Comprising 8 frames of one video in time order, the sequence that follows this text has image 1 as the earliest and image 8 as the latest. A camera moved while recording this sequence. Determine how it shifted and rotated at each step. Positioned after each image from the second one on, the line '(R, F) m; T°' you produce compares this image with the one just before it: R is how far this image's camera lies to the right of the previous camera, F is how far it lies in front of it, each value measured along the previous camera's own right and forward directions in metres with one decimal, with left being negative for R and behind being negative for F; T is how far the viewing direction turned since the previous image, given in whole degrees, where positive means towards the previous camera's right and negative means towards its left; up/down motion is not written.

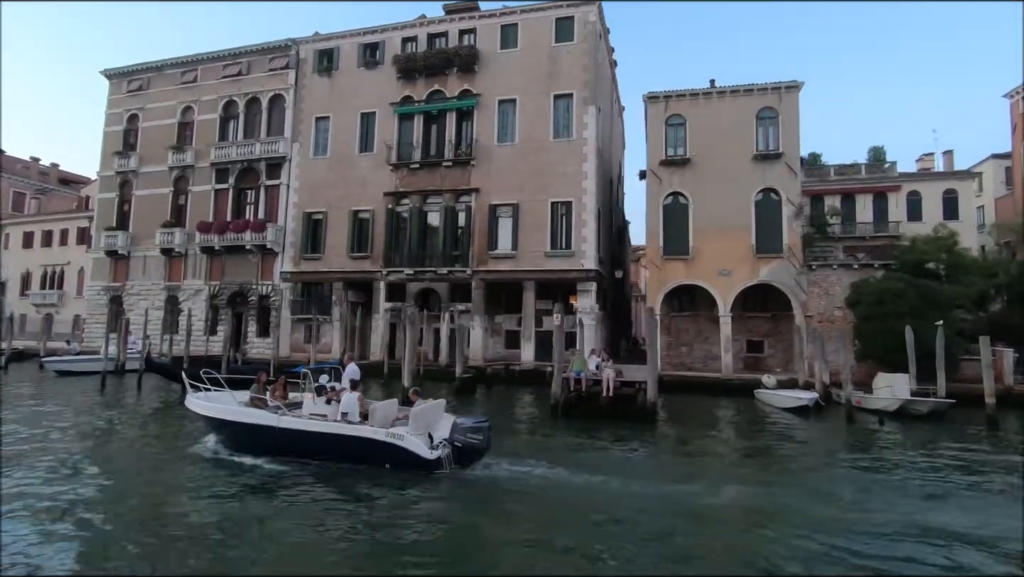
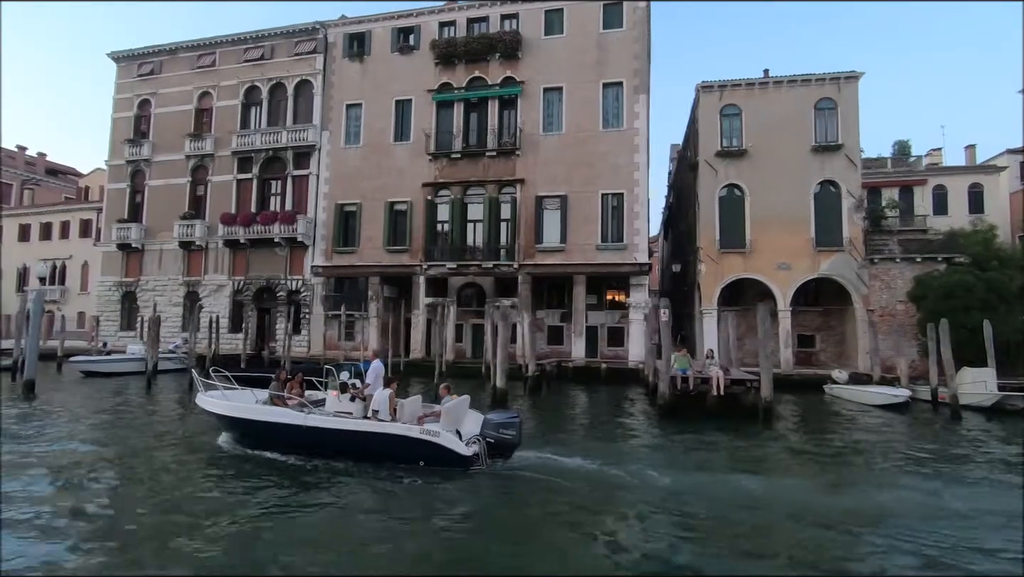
(-3.1, +0.9) m; +2°
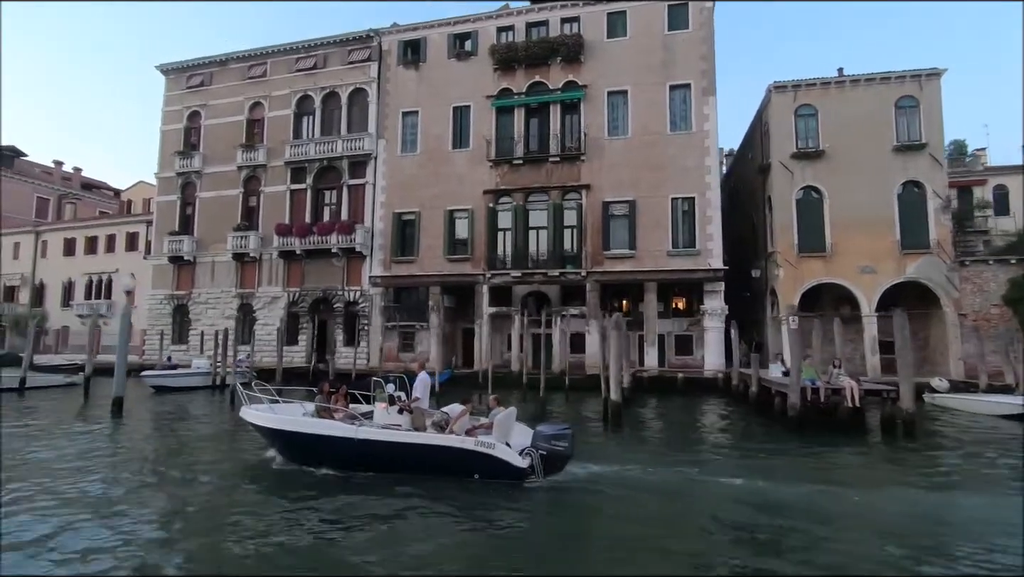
(-2.6, +0.6) m; -1°
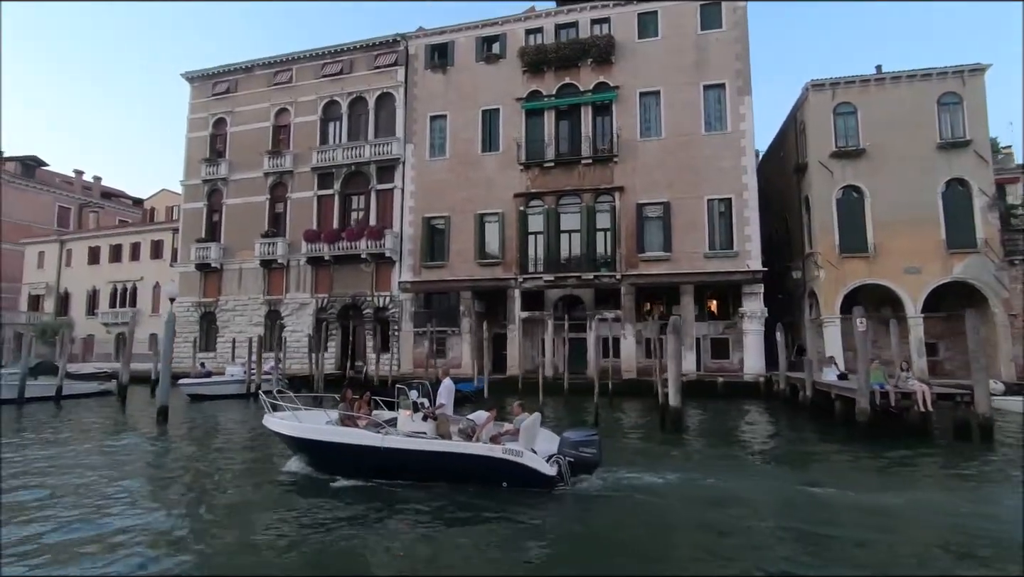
(-1.2, +0.3) m; -1°
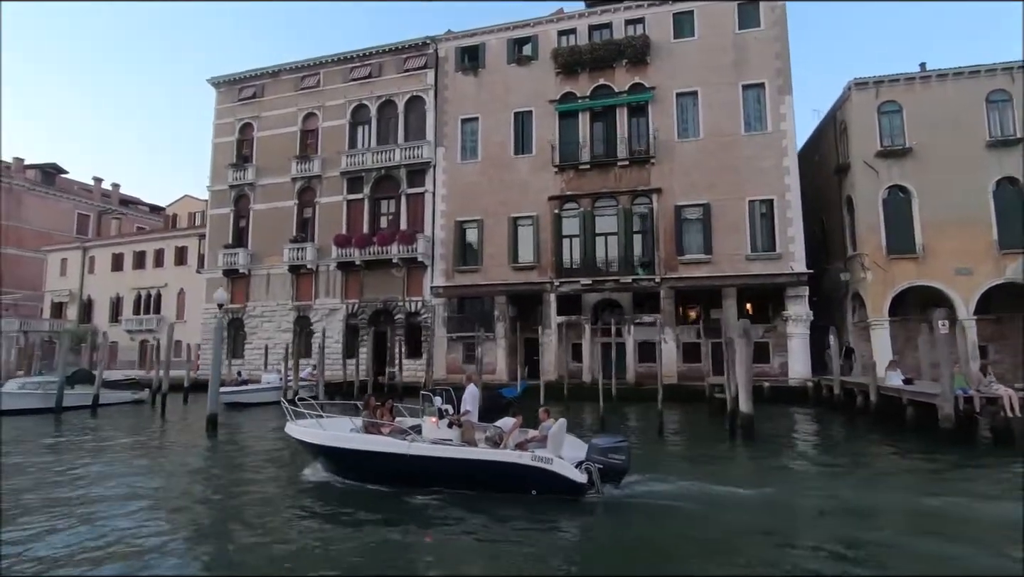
(-1.4, +0.4) m; 0°
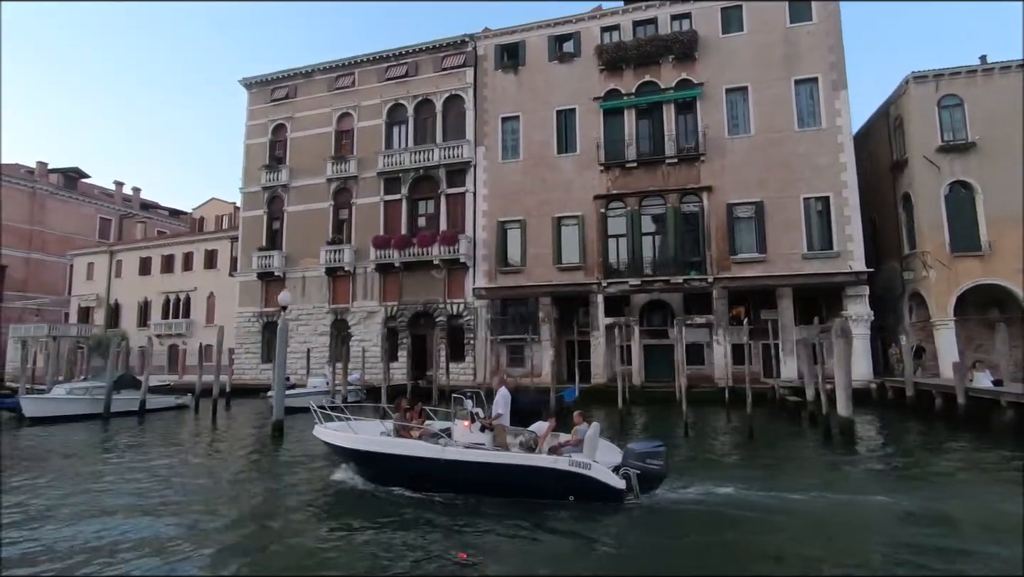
(-1.9, +0.5) m; 0°
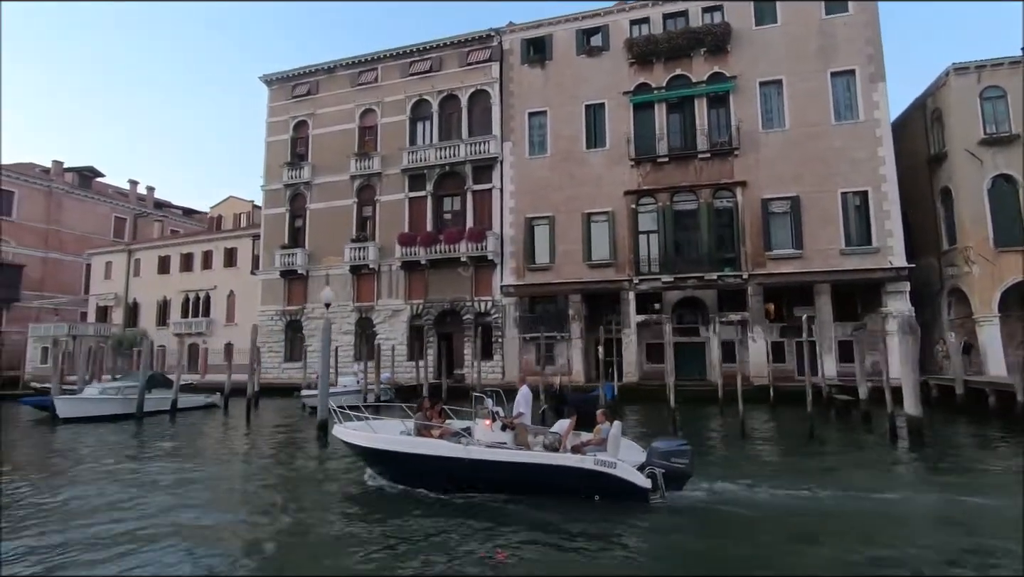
(-1.2, +0.3) m; 0°
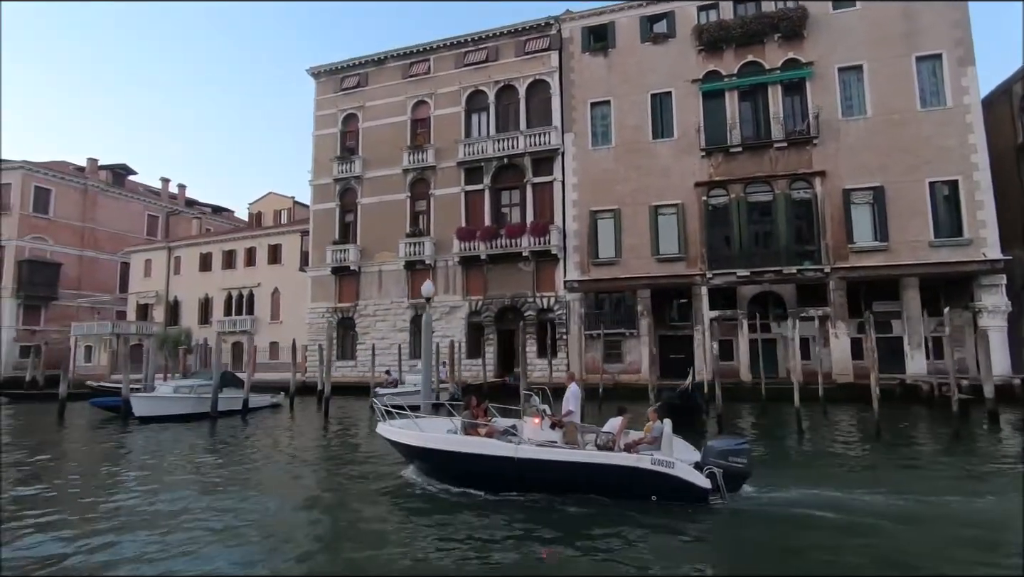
(-2.6, +0.7) m; -1°
